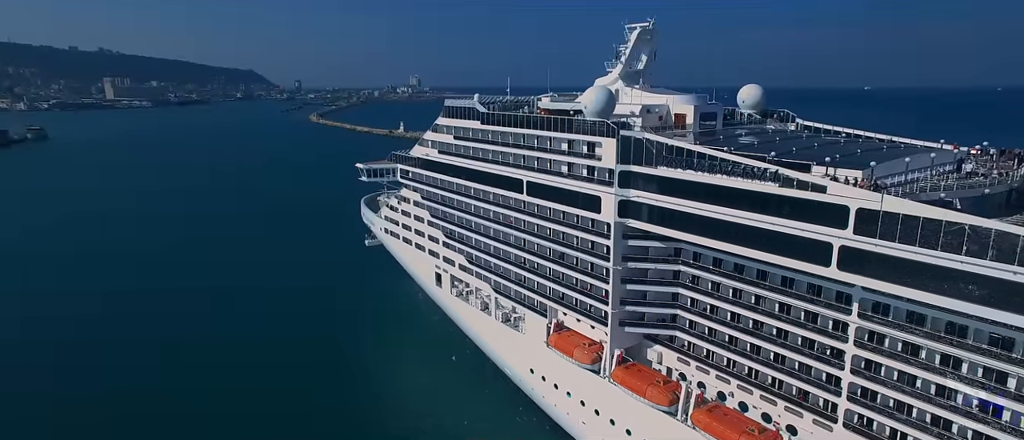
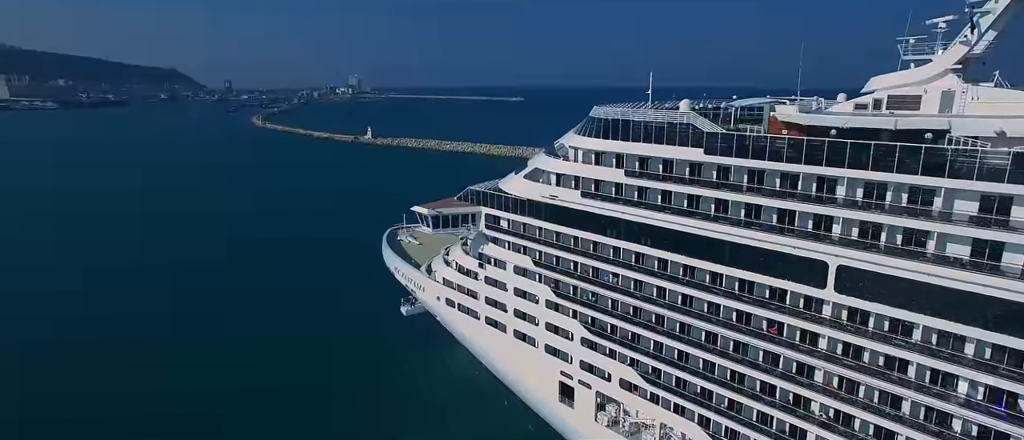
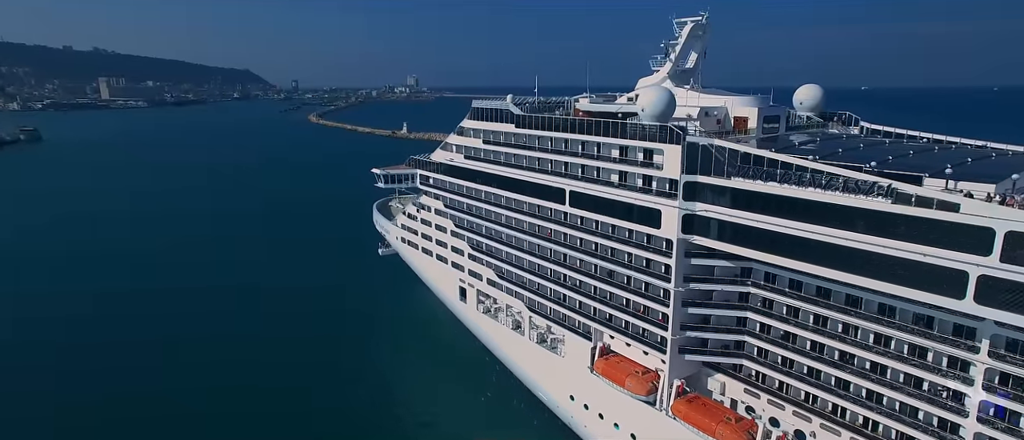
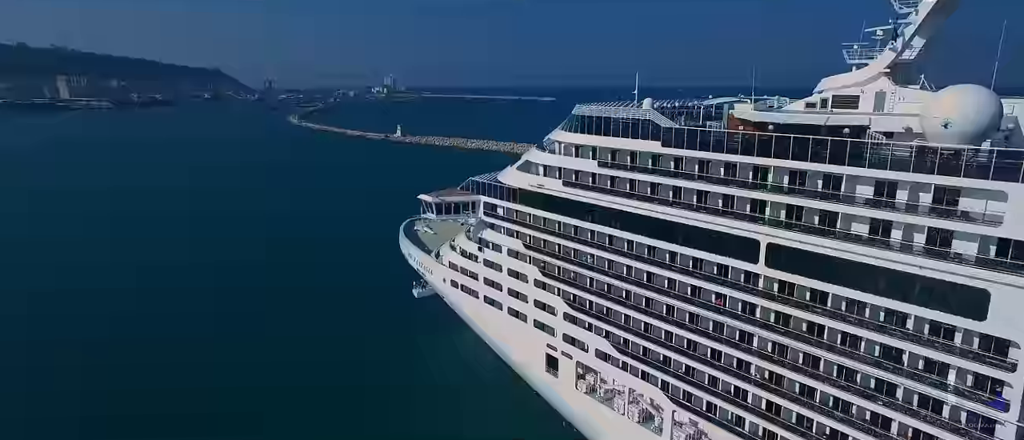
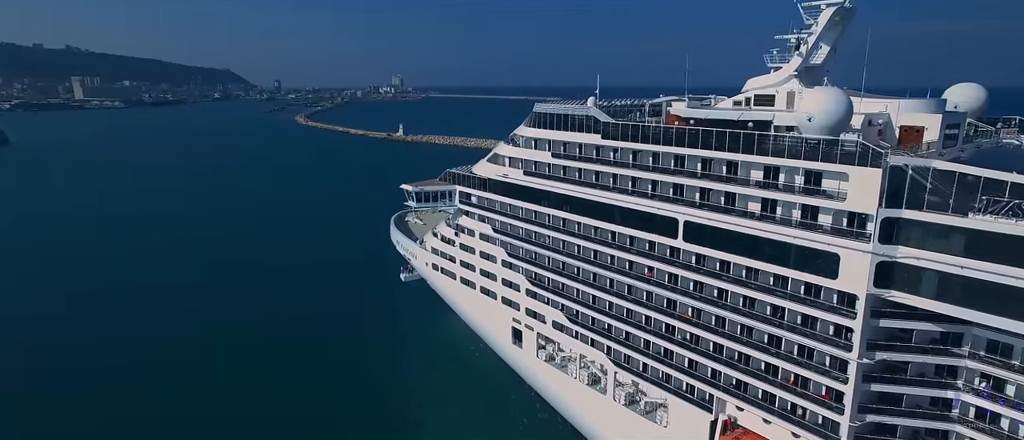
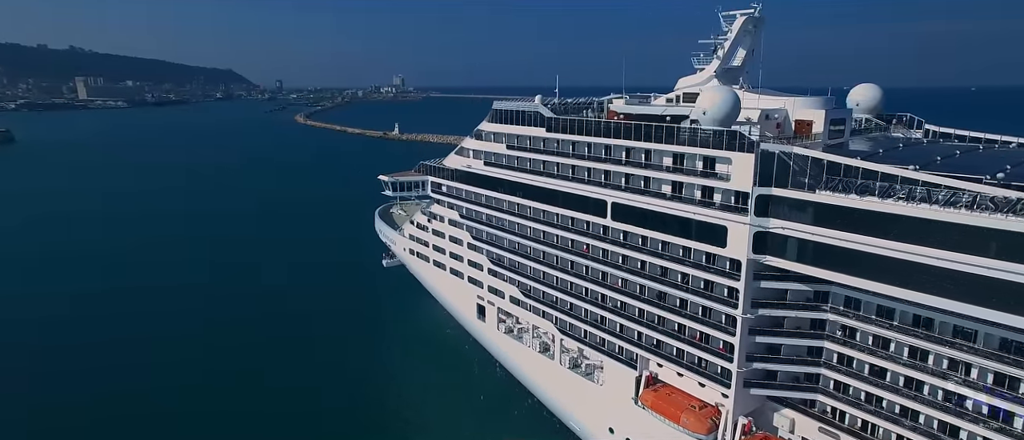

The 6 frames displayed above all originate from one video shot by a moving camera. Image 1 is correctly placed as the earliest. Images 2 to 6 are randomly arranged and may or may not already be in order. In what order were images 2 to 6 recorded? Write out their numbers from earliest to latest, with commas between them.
3, 6, 5, 4, 2
